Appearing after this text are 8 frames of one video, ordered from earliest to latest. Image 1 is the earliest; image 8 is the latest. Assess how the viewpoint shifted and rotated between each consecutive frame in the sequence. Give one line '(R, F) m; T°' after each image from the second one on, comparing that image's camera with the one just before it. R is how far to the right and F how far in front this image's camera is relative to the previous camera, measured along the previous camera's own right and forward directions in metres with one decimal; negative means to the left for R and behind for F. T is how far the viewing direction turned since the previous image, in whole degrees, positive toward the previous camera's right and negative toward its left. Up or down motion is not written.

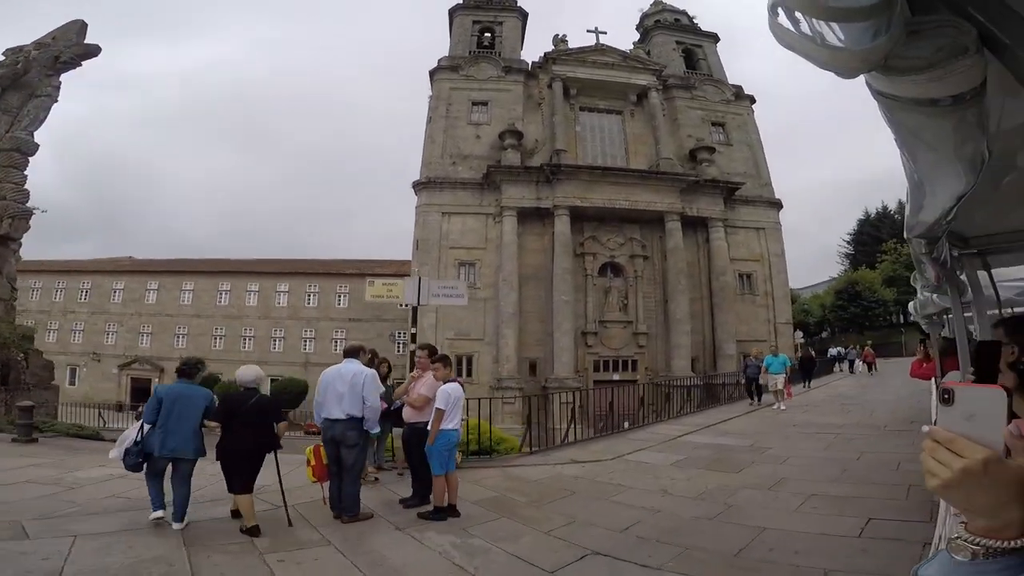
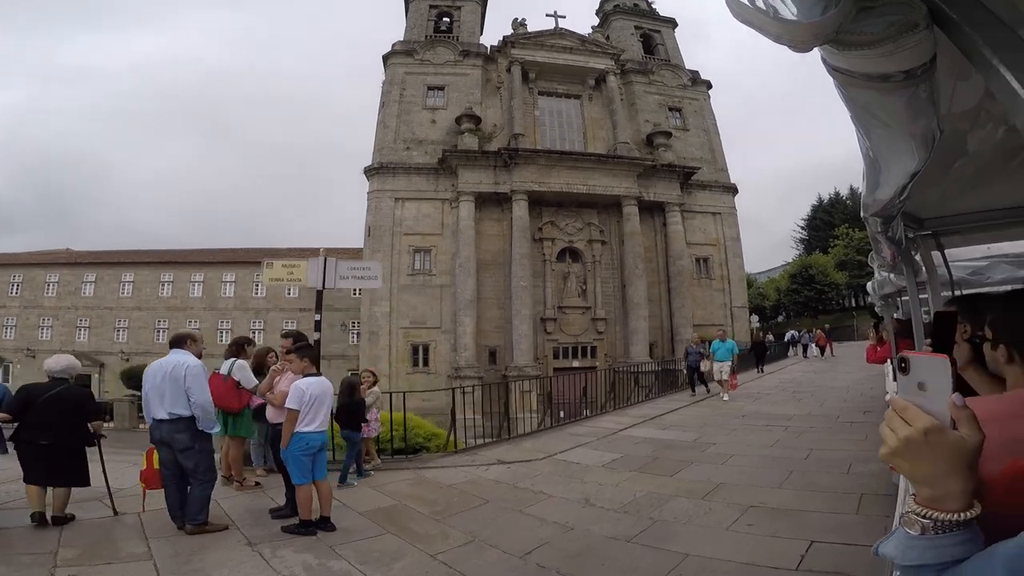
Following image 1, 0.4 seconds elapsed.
(+0.5, +0.6) m; +4°
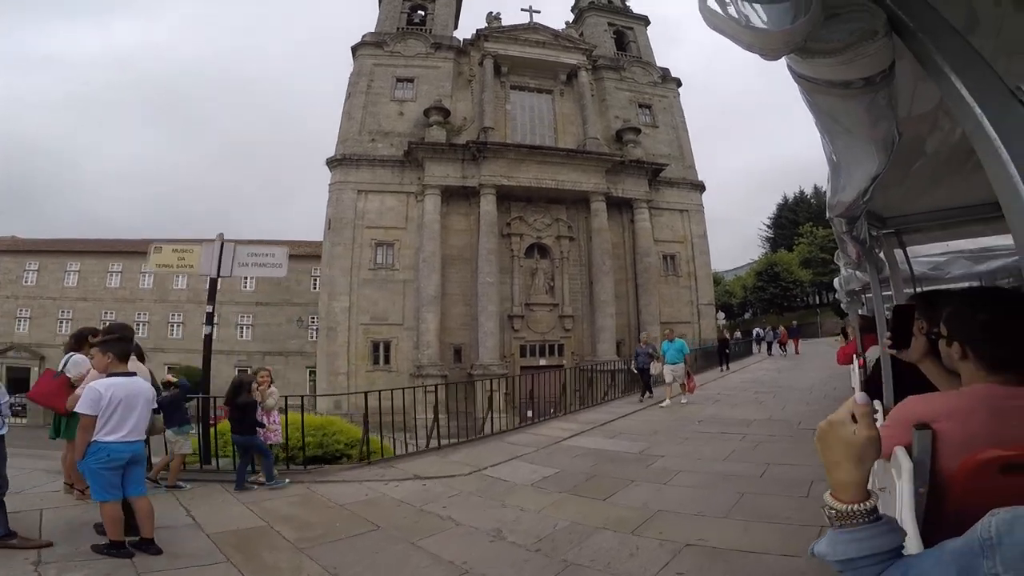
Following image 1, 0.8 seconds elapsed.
(+0.4, +0.5) m; +3°
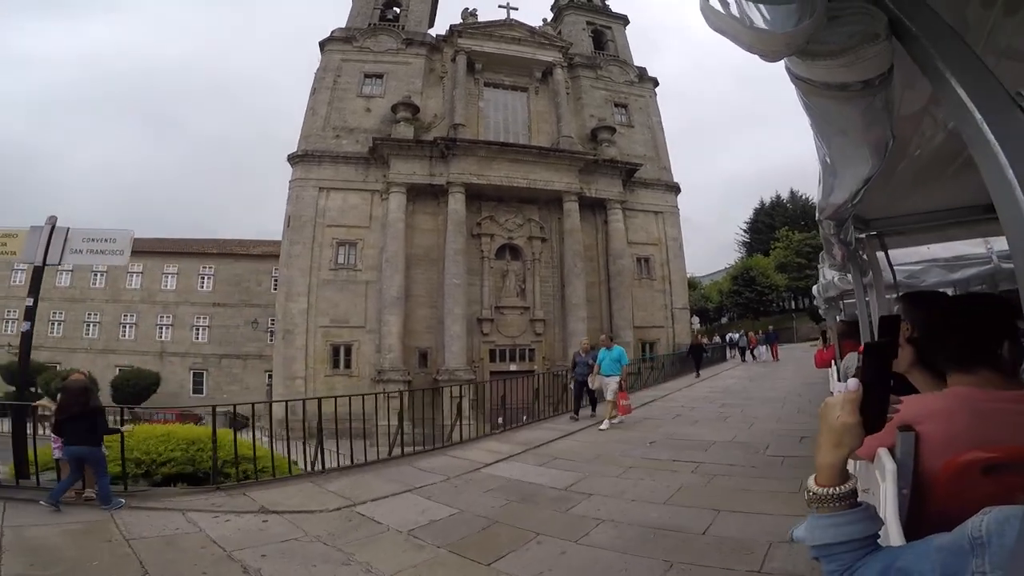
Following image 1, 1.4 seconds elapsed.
(+0.6, +0.8) m; +2°
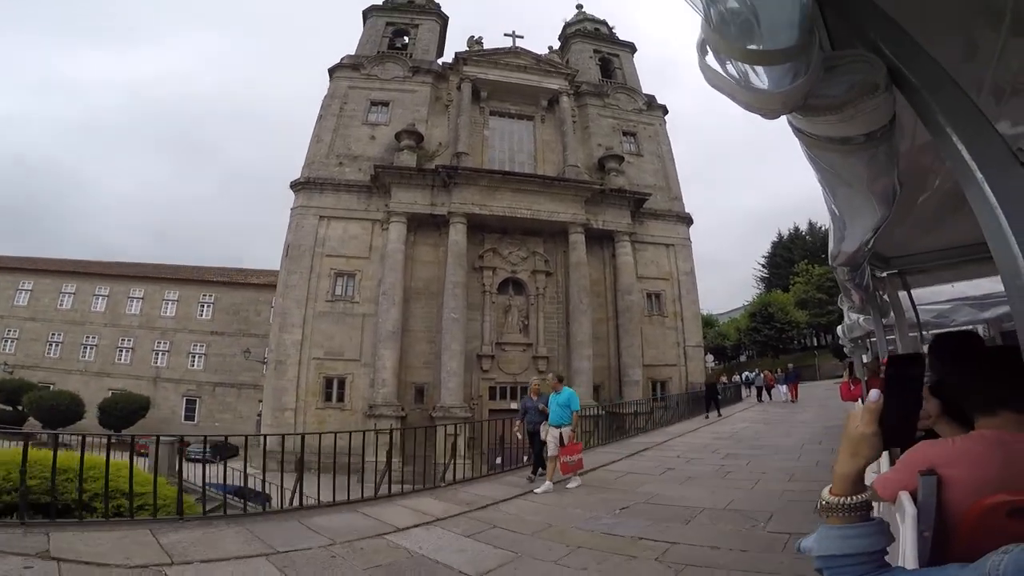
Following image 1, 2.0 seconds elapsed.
(+0.6, +0.8) m; -2°
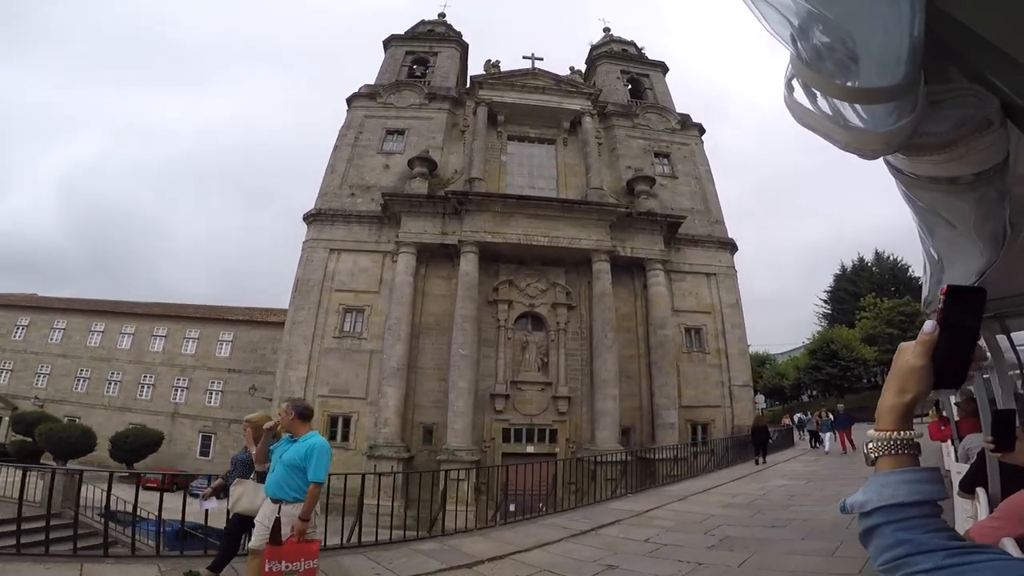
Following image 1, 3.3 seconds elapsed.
(+1.5, +1.6) m; -7°
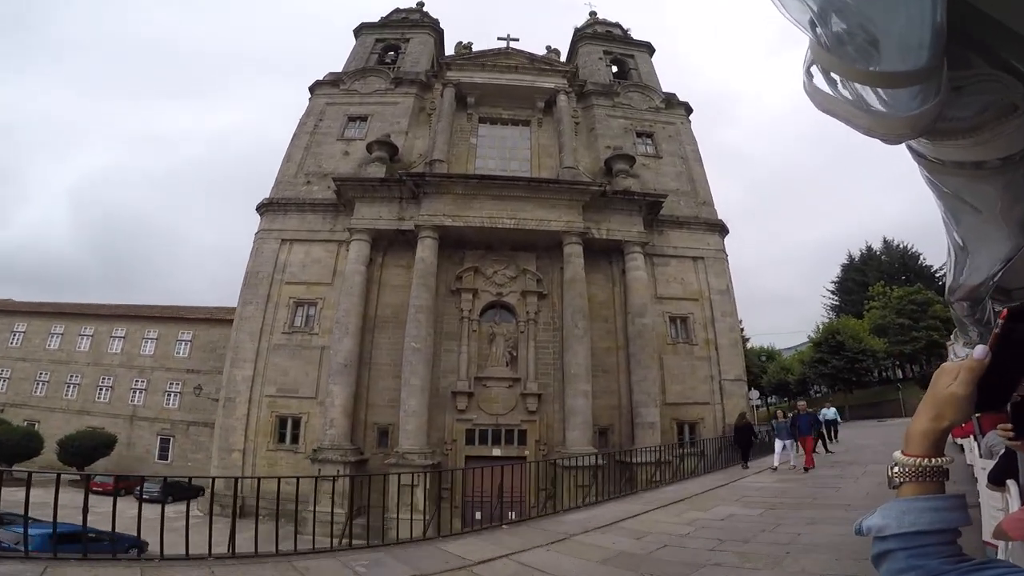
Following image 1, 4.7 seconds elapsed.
(+2.2, +1.6) m; -3°
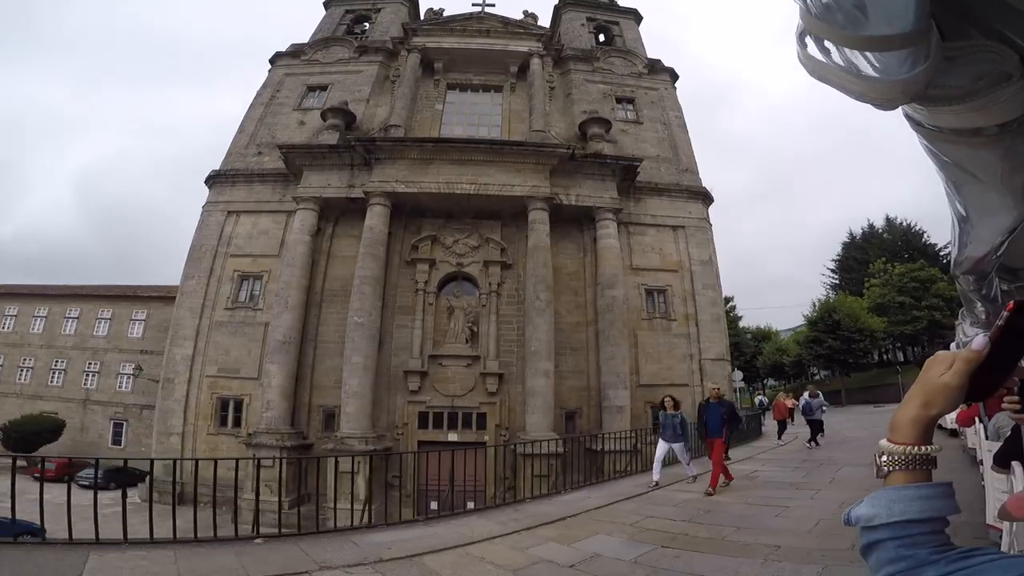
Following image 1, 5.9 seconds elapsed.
(+2.0, +1.5) m; -2°
